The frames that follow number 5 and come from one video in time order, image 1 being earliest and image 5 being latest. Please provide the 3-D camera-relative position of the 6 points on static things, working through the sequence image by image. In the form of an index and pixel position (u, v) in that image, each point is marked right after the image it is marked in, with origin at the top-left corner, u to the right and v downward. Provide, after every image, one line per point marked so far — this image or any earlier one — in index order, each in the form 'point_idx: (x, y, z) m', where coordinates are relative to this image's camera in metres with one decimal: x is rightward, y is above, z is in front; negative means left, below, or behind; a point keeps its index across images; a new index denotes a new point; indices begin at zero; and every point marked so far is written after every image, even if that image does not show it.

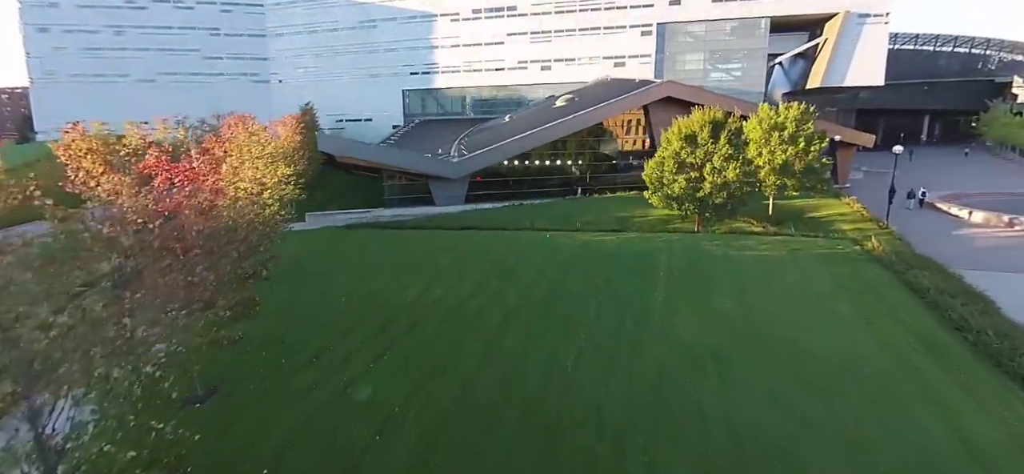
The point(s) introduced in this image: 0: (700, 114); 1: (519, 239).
0: (+6.2, +4.0, +18.3) m
1: (+0.2, -0.1, +17.5) m
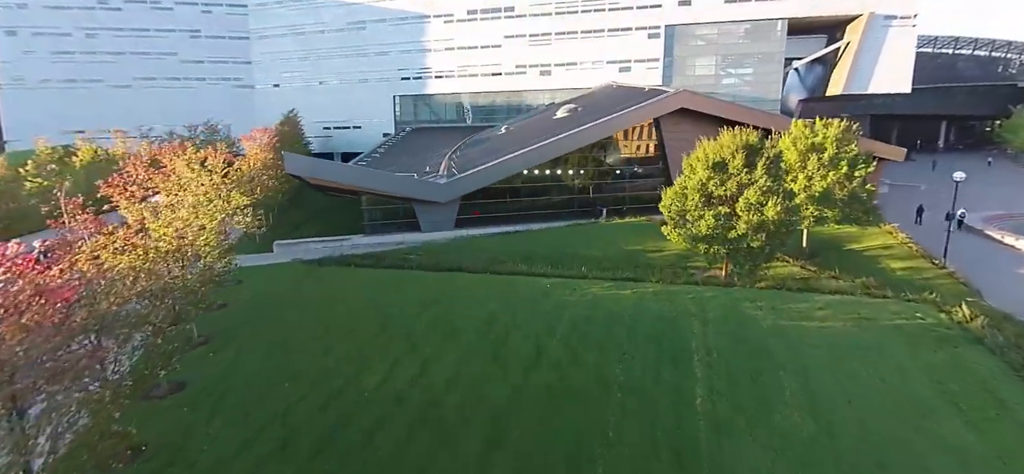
0: (+6.0, +2.7, +15.3) m
1: (+0.1, -1.3, +14.6) m
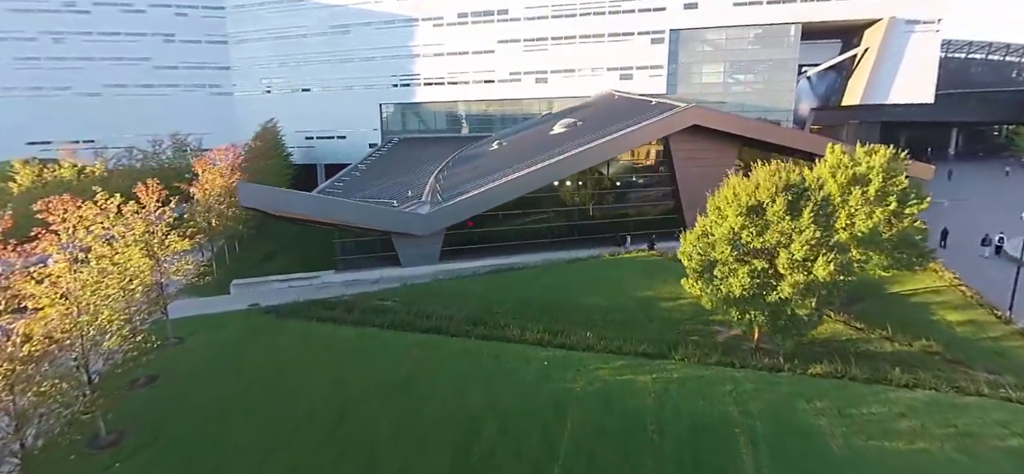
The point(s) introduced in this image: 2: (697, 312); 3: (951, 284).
0: (+5.8, +1.4, +12.6) m
1: (-0.1, -2.7, +11.8) m
2: (+5.1, -2.0, +15.3) m
3: (+13.8, -1.5, +17.5) m
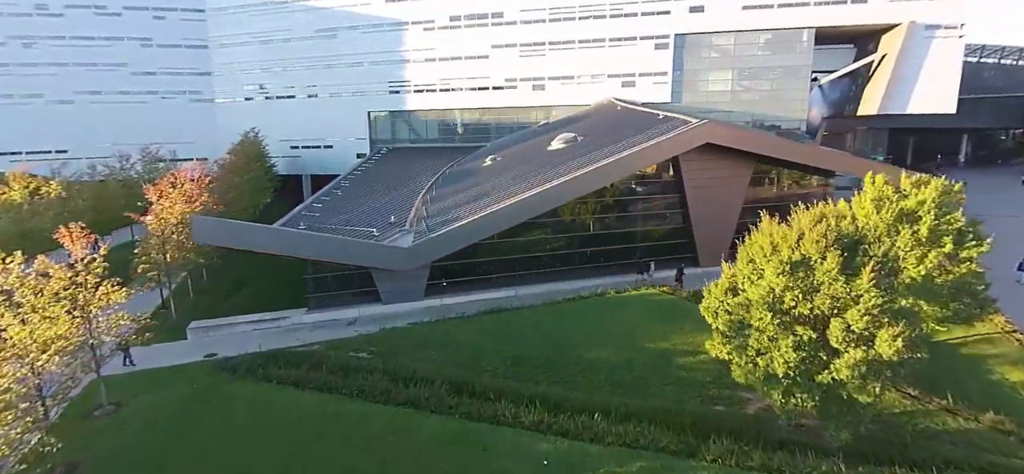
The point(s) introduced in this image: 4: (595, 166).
0: (+5.6, +0.3, +10.4) m
1: (-0.3, -3.8, +9.6) m
2: (+4.9, -3.2, +13.1) m
3: (+13.6, -2.6, +15.4) m
4: (+3.1, +2.6, +20.0) m
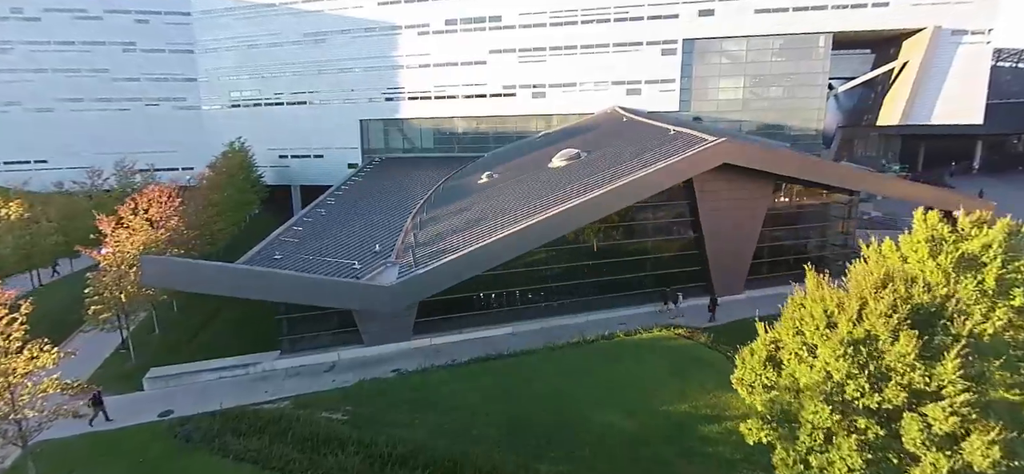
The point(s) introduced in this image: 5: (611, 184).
0: (+5.5, -0.8, +8.5) m
1: (-0.4, -4.9, +7.7) m
2: (+4.8, -4.2, +11.2) m
3: (+13.5, -3.6, +13.4) m
4: (+3.0, +1.6, +18.0) m
5: (+3.3, +1.8, +18.3) m
